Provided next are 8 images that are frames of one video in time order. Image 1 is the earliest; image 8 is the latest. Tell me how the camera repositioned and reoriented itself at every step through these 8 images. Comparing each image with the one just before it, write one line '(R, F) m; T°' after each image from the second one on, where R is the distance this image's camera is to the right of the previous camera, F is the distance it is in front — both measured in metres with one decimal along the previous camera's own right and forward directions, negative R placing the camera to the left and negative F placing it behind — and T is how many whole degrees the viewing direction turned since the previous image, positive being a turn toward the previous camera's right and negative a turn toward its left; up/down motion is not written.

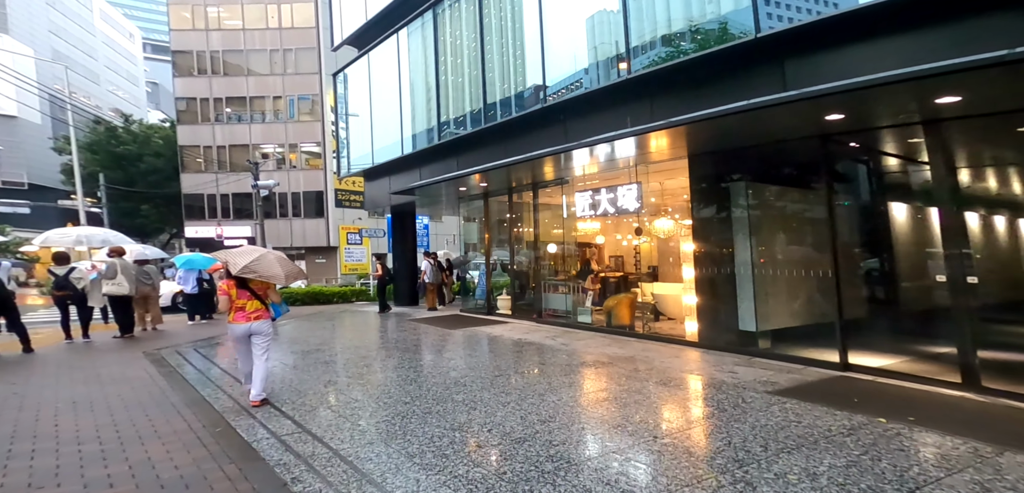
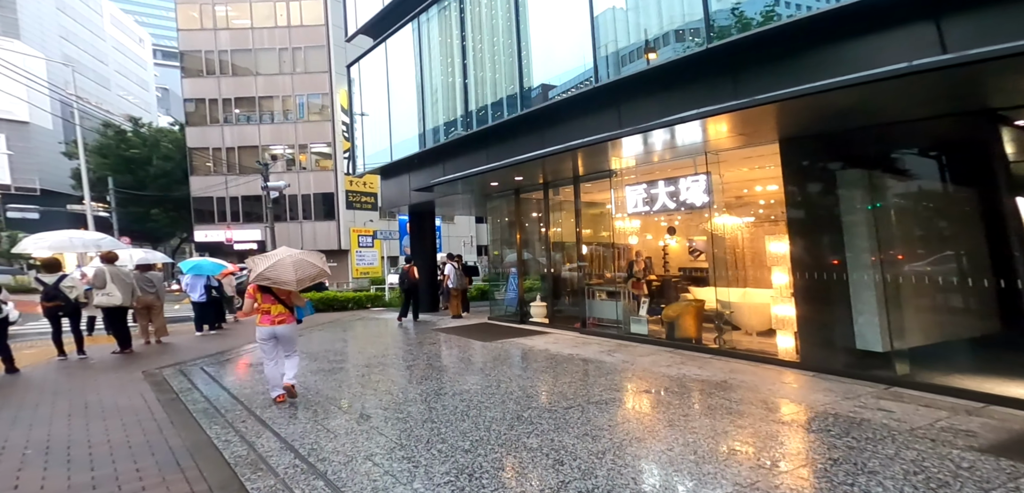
(-0.5, +0.9) m; -1°
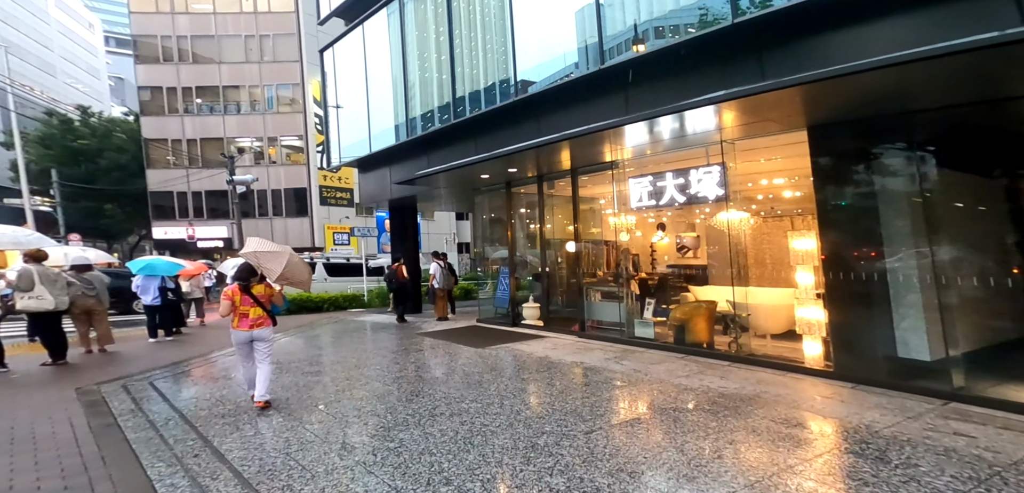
(-0.2, +0.6) m; +3°
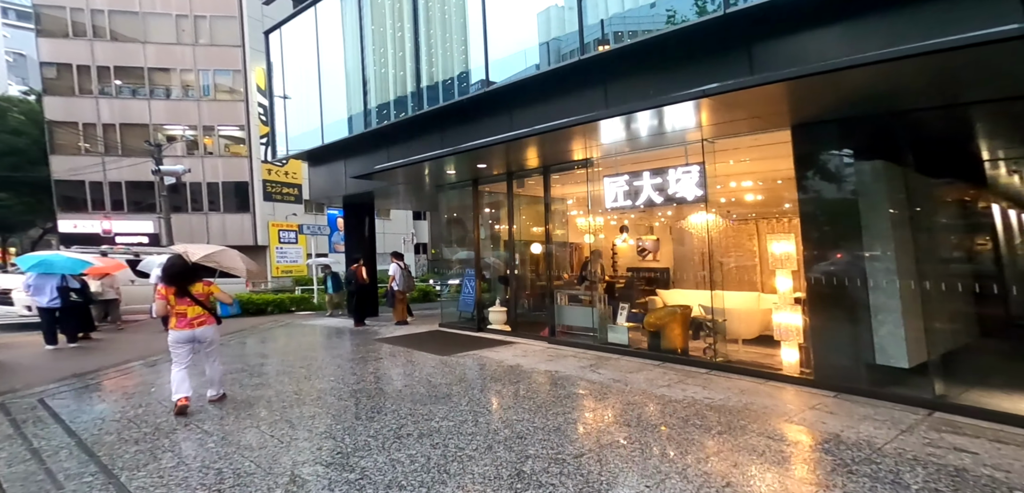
(-0.2, +0.4) m; +5°
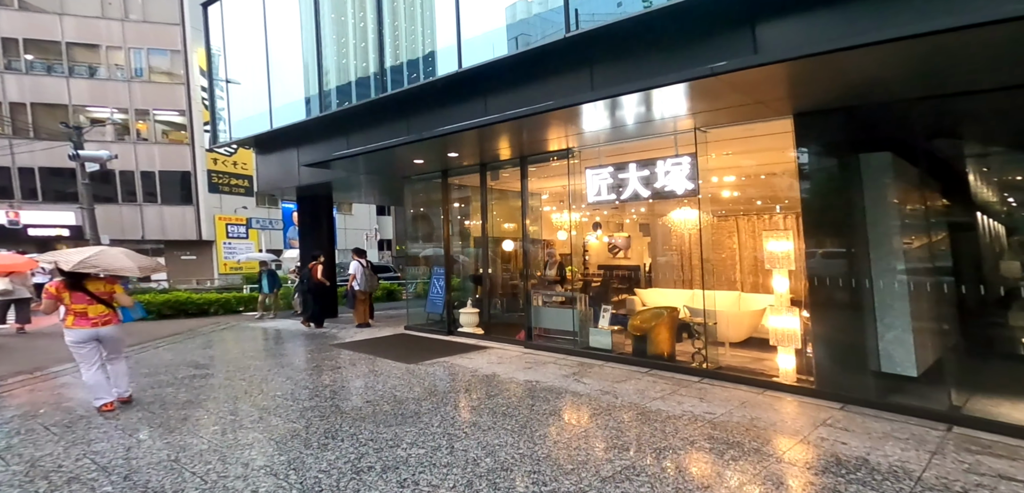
(-0.1, +0.5) m; +4°
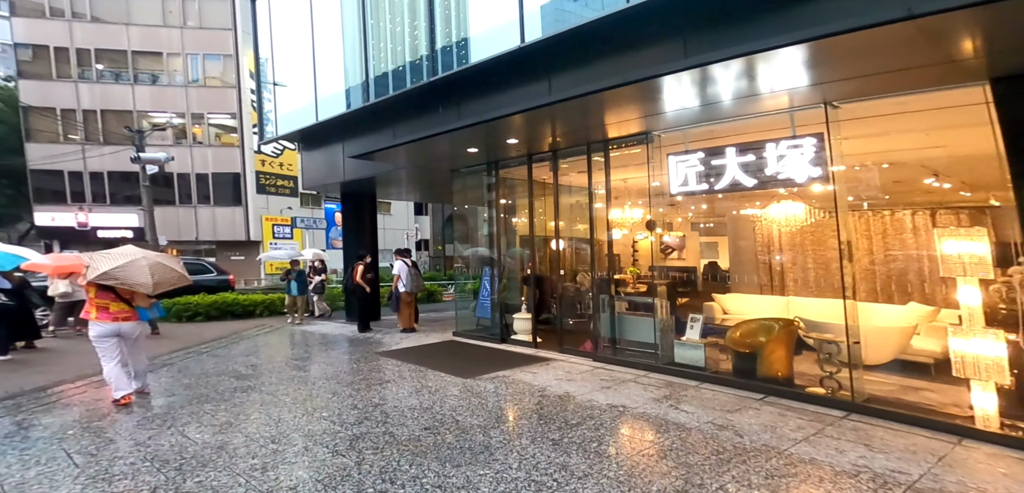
(-0.4, +0.8) m; -4°
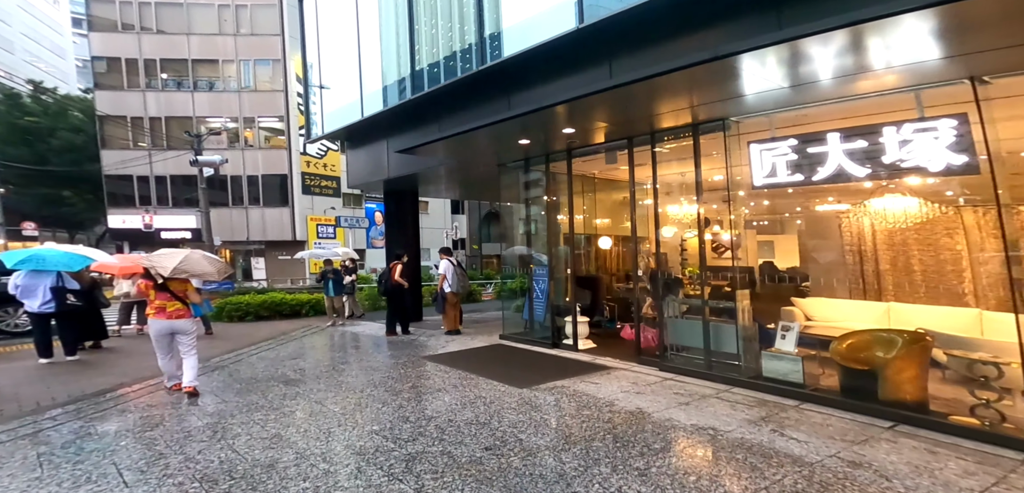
(-0.3, +0.5) m; -4°
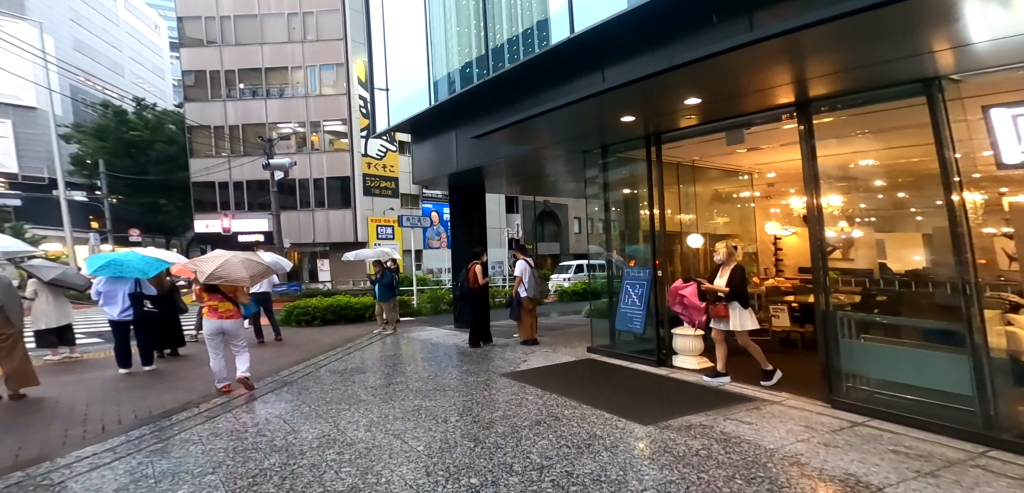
(-0.8, +1.3) m; -6°
